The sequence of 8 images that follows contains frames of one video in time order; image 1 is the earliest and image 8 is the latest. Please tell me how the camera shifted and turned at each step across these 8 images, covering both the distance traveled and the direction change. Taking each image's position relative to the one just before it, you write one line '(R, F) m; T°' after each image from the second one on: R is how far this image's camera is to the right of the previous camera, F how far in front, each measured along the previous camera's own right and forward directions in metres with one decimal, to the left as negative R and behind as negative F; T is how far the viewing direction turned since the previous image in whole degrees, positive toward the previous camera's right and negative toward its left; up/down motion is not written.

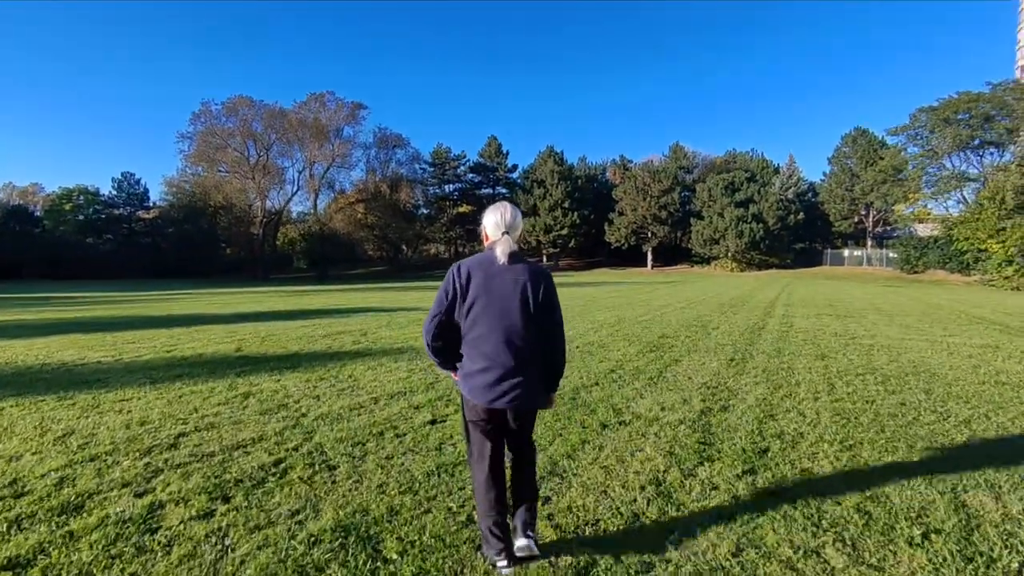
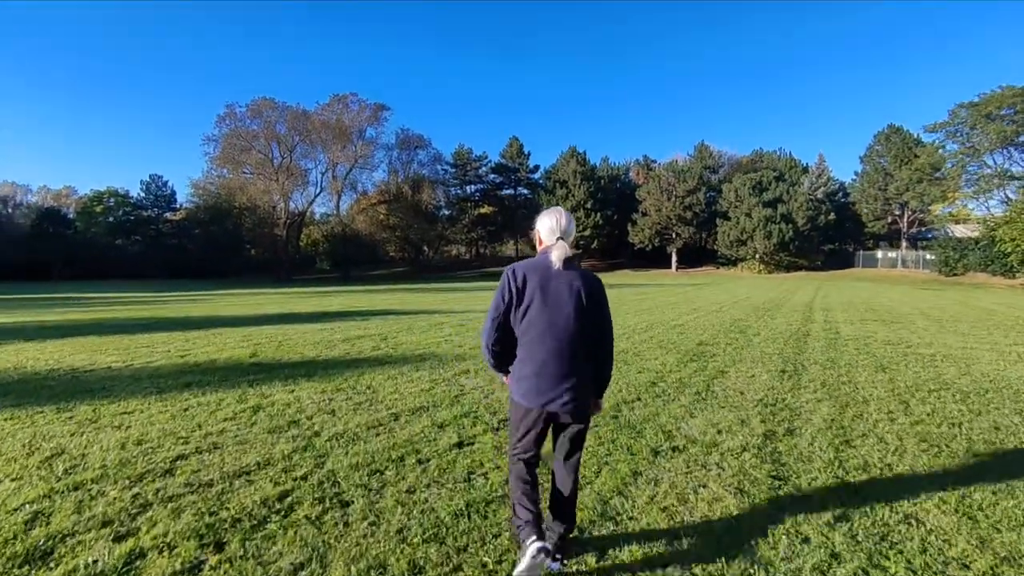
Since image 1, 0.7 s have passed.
(-0.1, +0.6) m; -2°
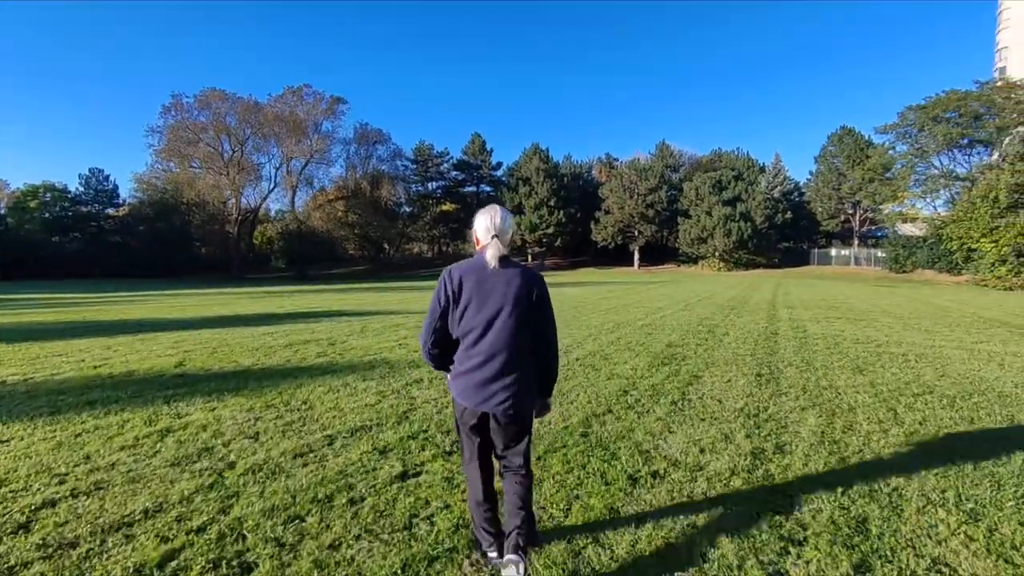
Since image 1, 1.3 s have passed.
(+0.1, +0.7) m; +4°
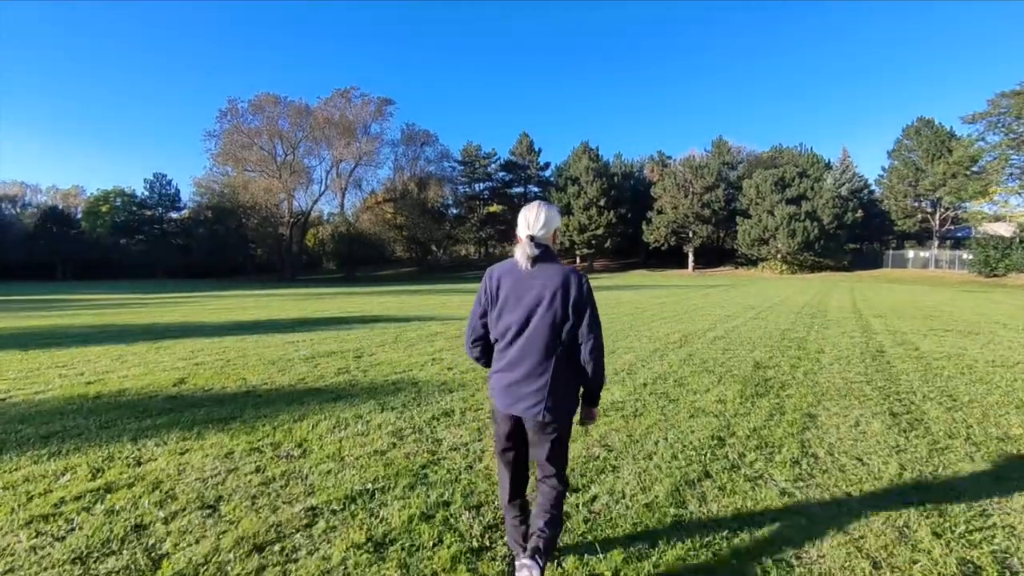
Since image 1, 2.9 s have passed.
(-0.1, +1.4) m; -5°
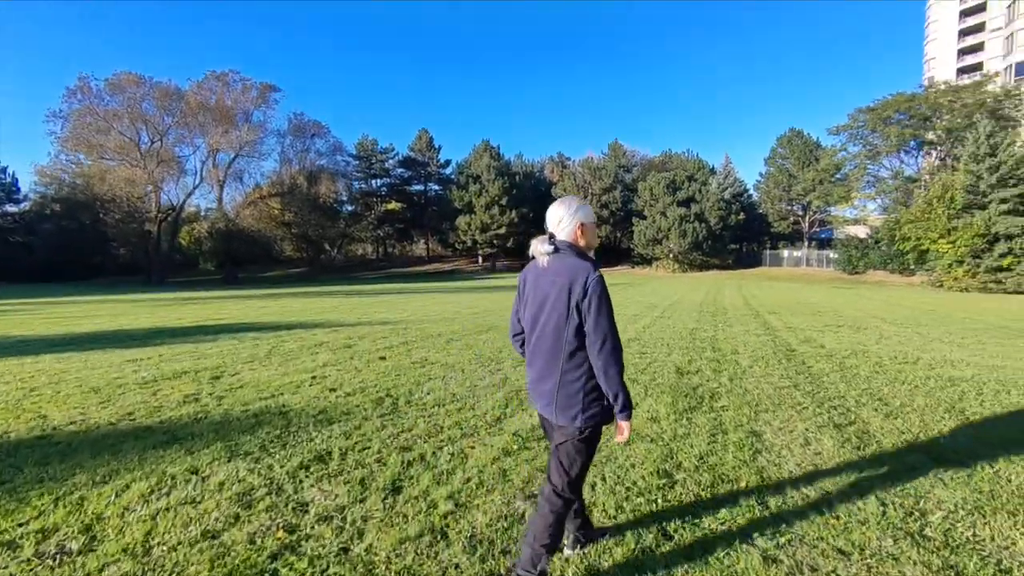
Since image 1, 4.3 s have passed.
(+0.1, +1.1) m; +10°
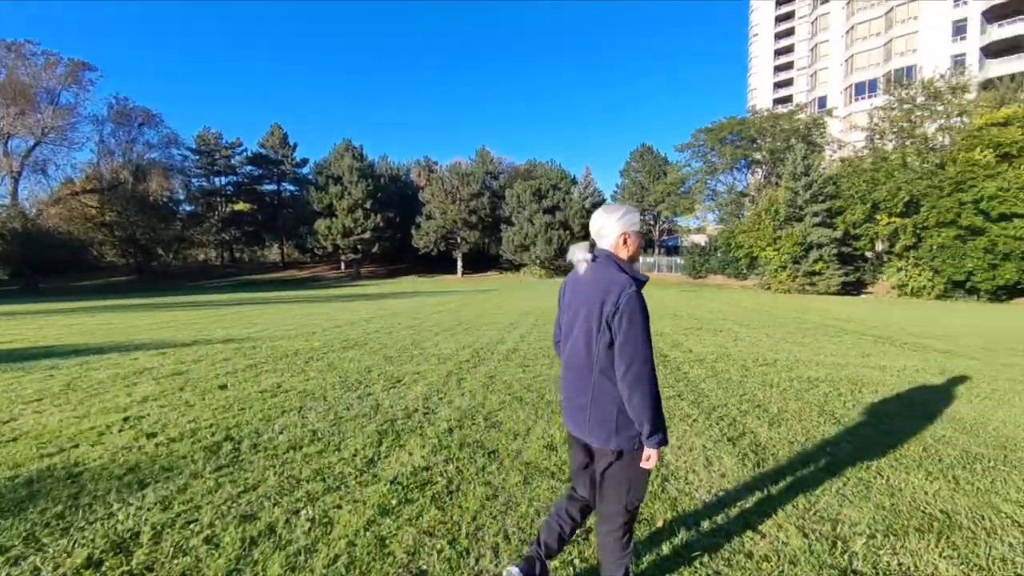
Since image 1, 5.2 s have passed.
(-0.1, +0.7) m; +14°
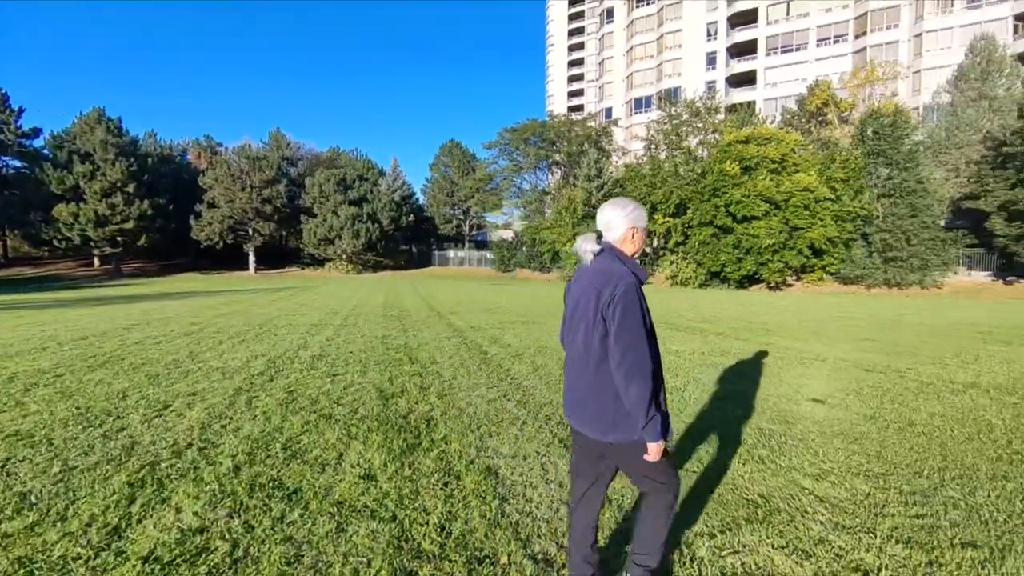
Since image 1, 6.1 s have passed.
(0.0, +0.6) m; +19°
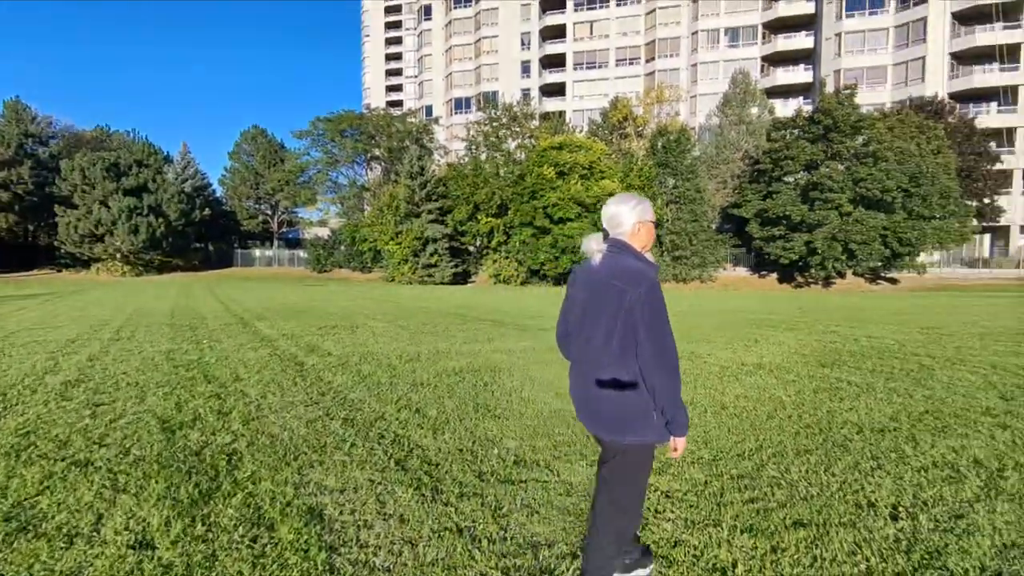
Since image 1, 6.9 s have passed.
(0.0, +0.5) m; +18°
